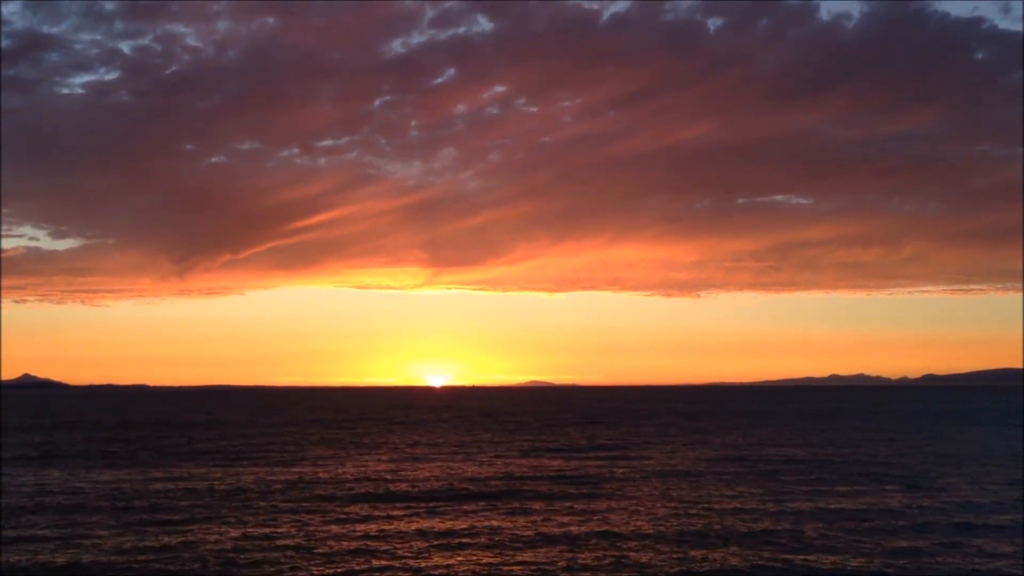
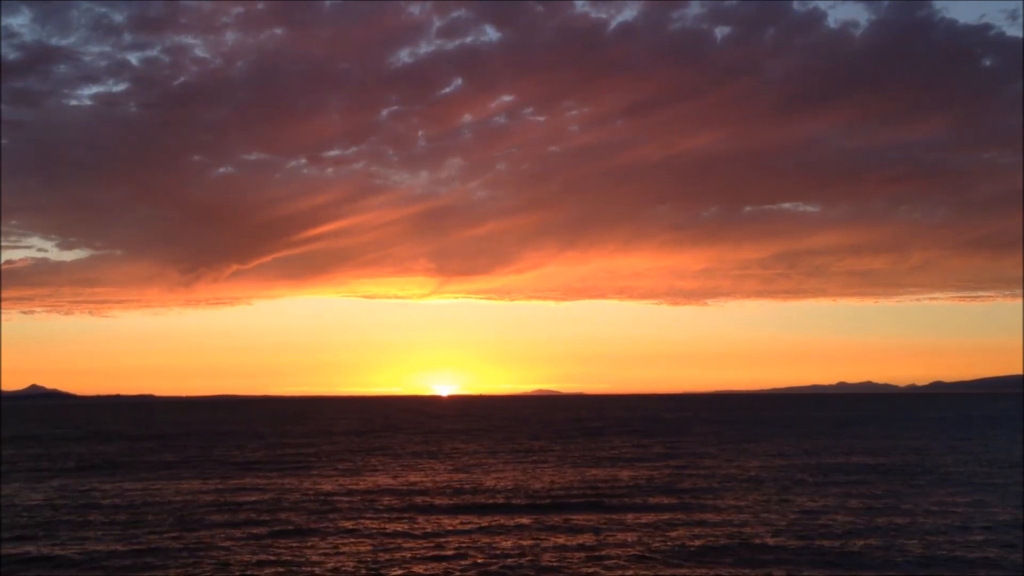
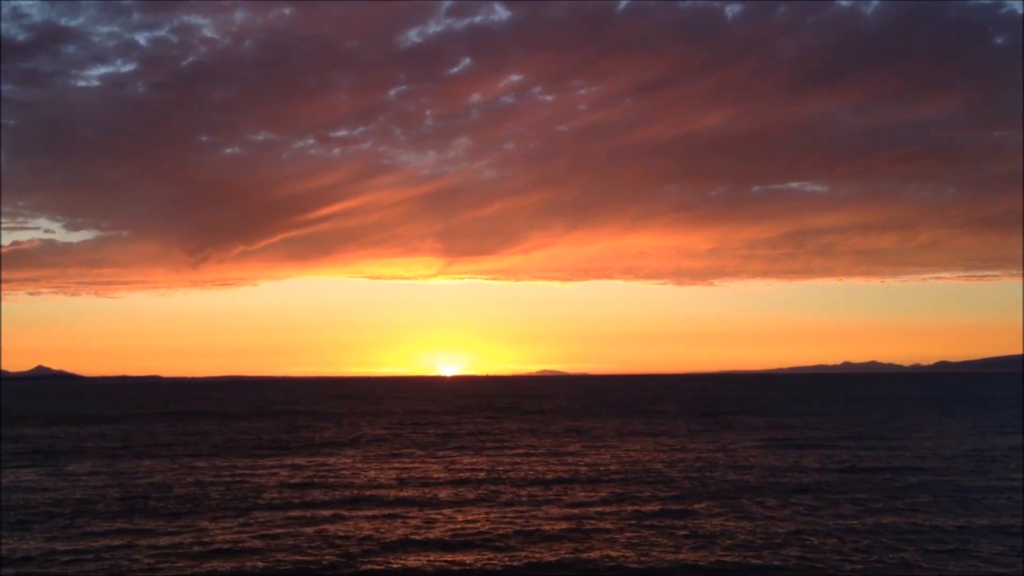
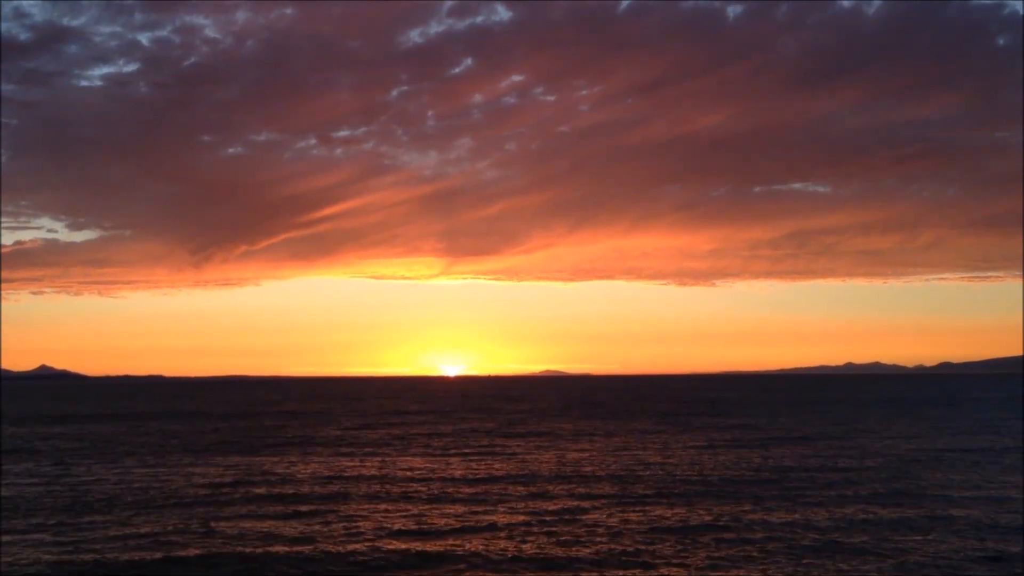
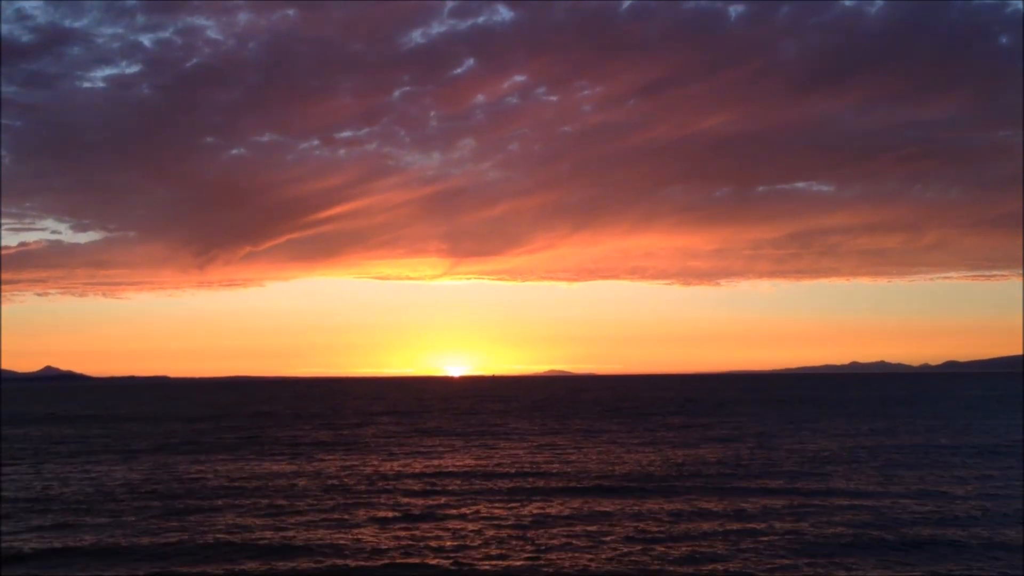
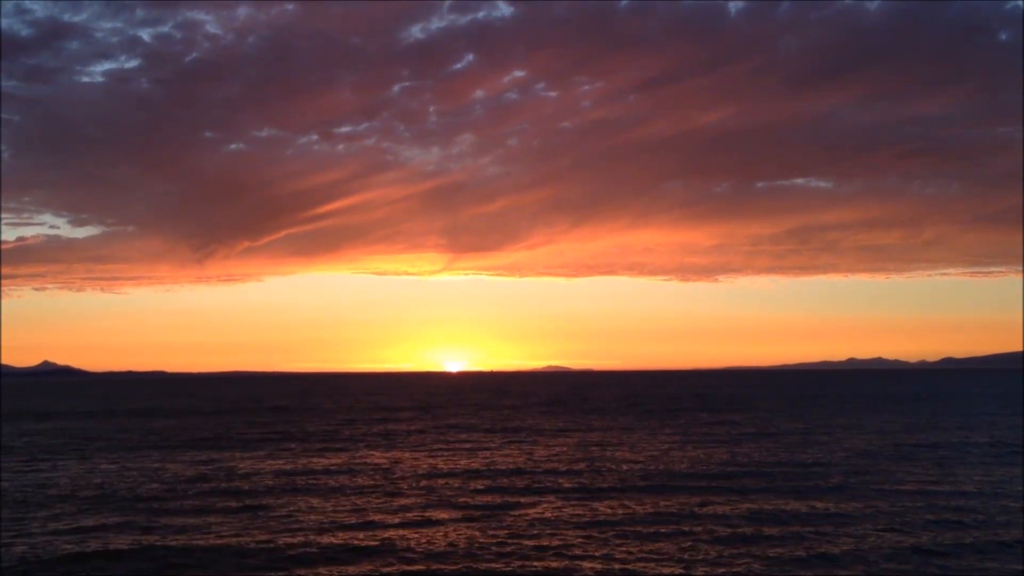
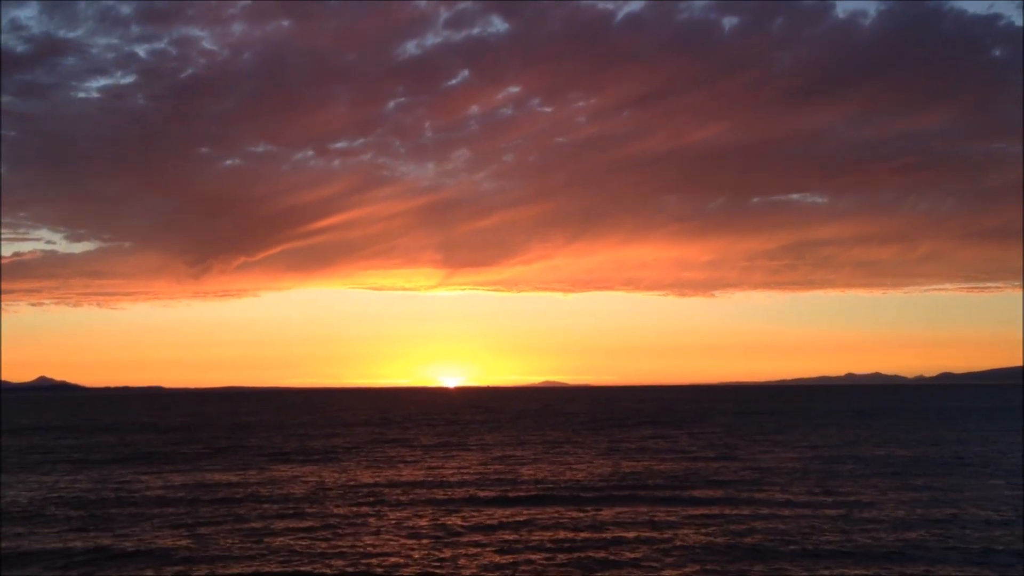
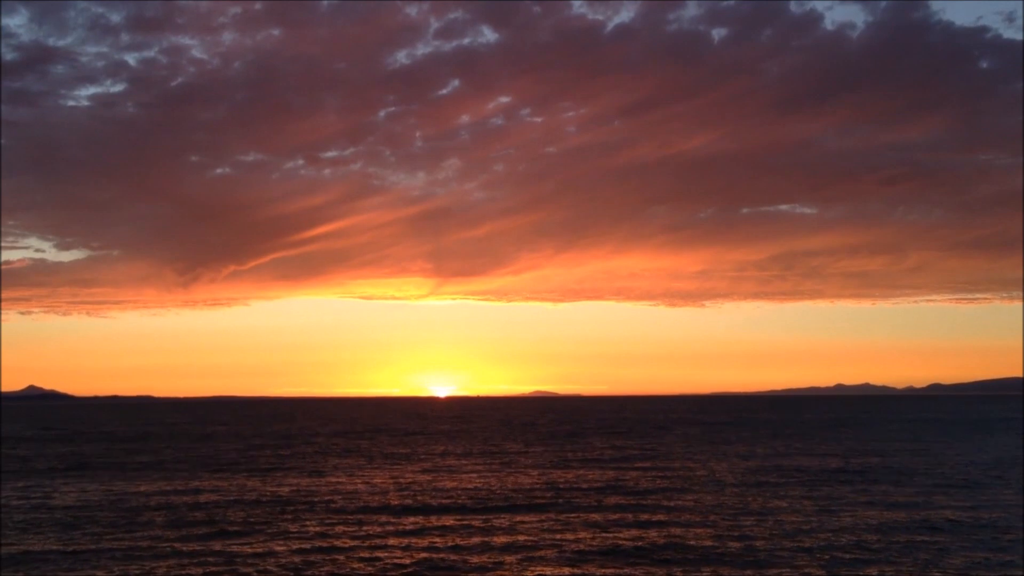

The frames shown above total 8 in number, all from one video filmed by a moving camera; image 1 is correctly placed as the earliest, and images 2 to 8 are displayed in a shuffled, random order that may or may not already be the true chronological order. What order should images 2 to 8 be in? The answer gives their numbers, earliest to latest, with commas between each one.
8, 2, 7, 5, 6, 4, 3
